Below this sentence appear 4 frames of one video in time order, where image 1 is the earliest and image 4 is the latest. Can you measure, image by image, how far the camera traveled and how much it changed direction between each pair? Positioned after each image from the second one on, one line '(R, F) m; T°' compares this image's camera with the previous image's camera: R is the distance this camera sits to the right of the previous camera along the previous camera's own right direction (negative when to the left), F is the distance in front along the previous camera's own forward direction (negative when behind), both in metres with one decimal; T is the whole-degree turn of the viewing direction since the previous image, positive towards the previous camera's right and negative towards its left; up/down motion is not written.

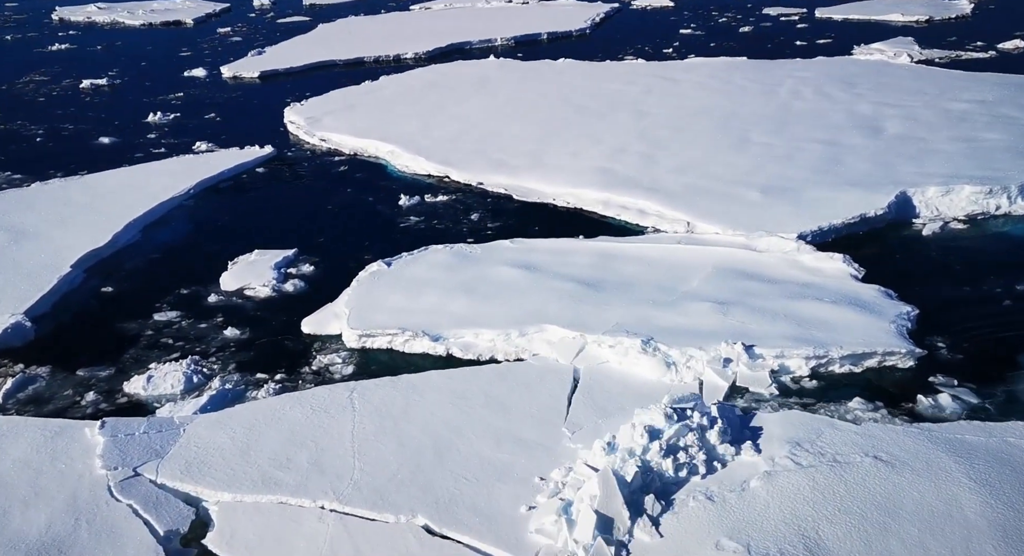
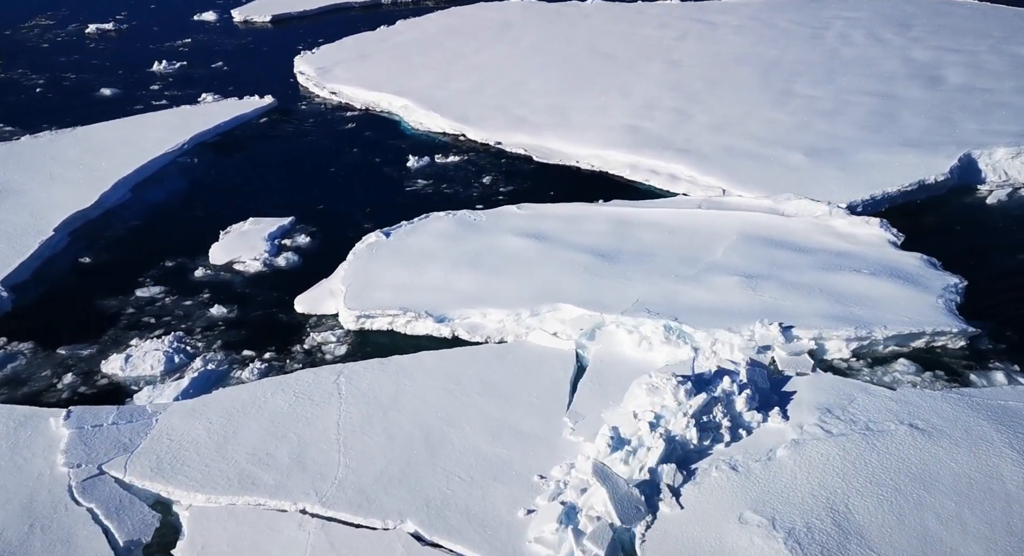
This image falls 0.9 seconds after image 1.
(+0.3, +1.1) m; -2°
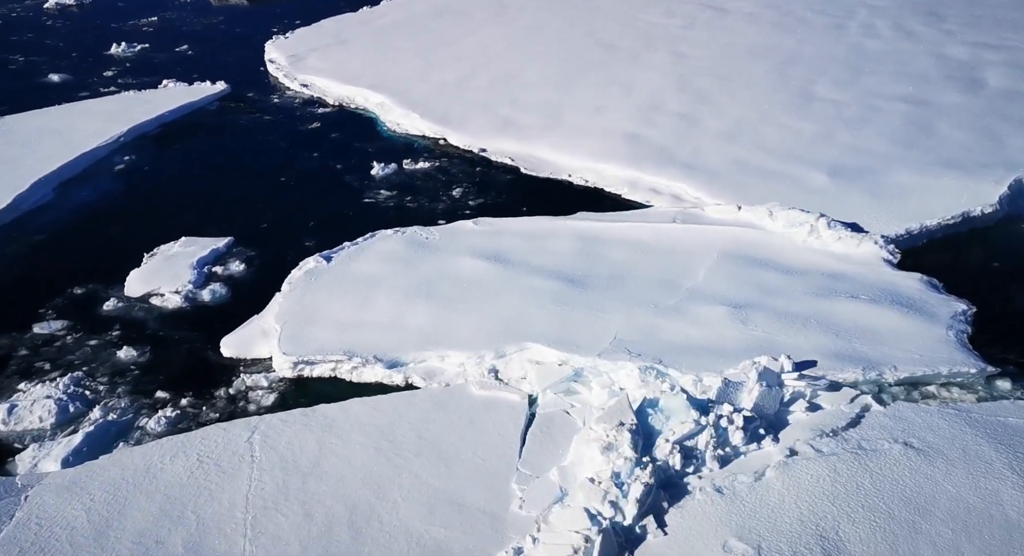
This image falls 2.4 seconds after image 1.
(+0.6, +1.6) m; 0°
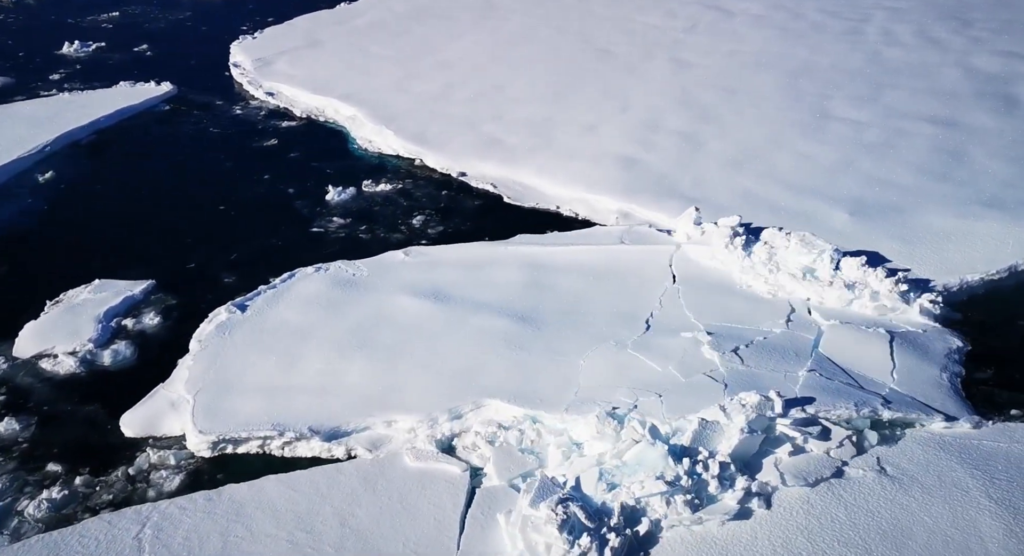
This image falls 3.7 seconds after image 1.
(+0.7, +1.5) m; 0°
